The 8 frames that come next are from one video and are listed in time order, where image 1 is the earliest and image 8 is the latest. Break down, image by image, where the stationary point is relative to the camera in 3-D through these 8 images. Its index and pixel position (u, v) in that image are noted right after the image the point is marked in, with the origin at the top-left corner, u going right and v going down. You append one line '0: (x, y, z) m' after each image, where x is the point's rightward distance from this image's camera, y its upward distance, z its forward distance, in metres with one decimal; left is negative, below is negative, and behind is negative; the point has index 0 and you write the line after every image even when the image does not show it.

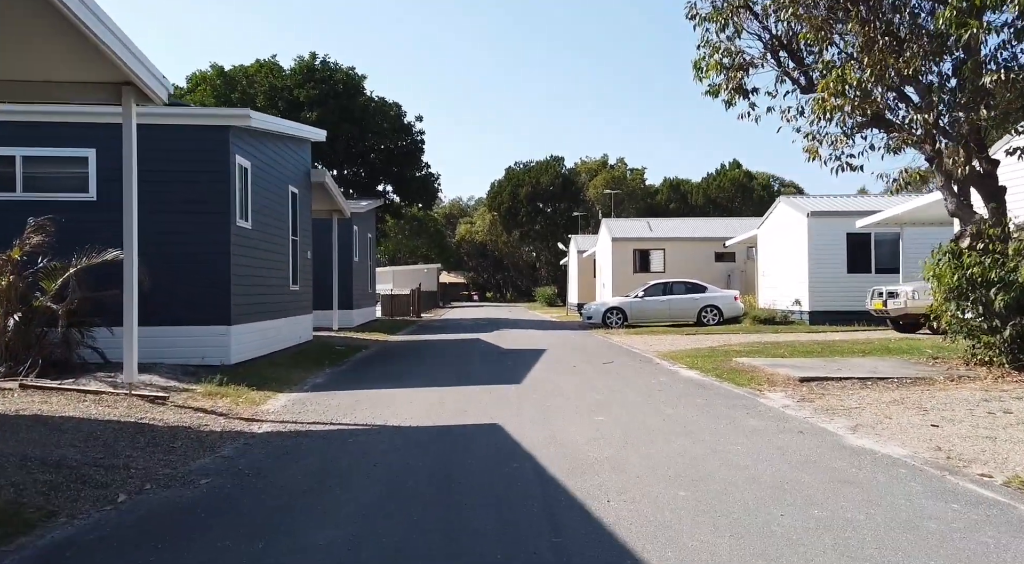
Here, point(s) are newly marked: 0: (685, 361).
0: (+3.1, -1.4, +15.9) m
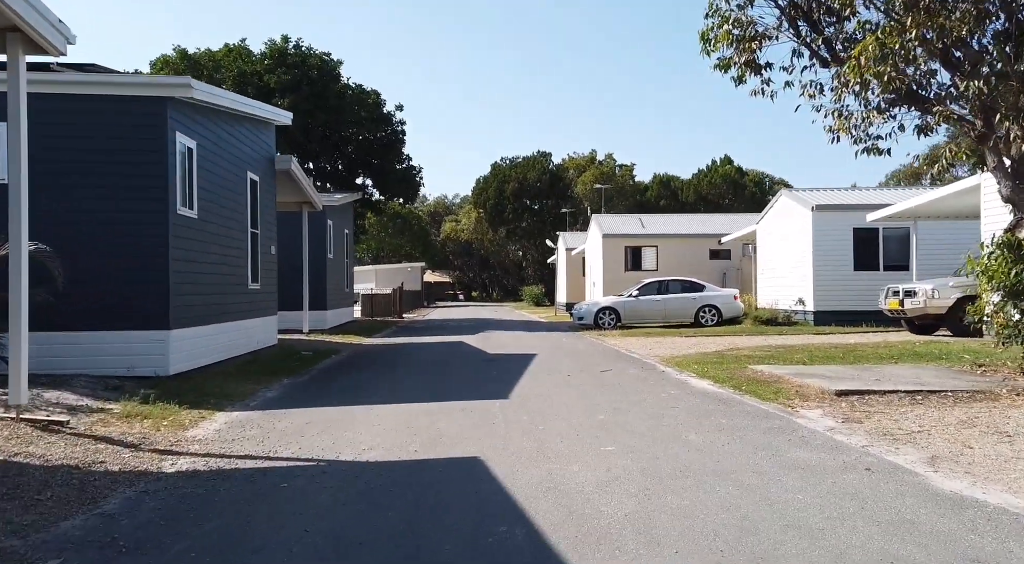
0: (+2.9, -1.4, +14.1) m
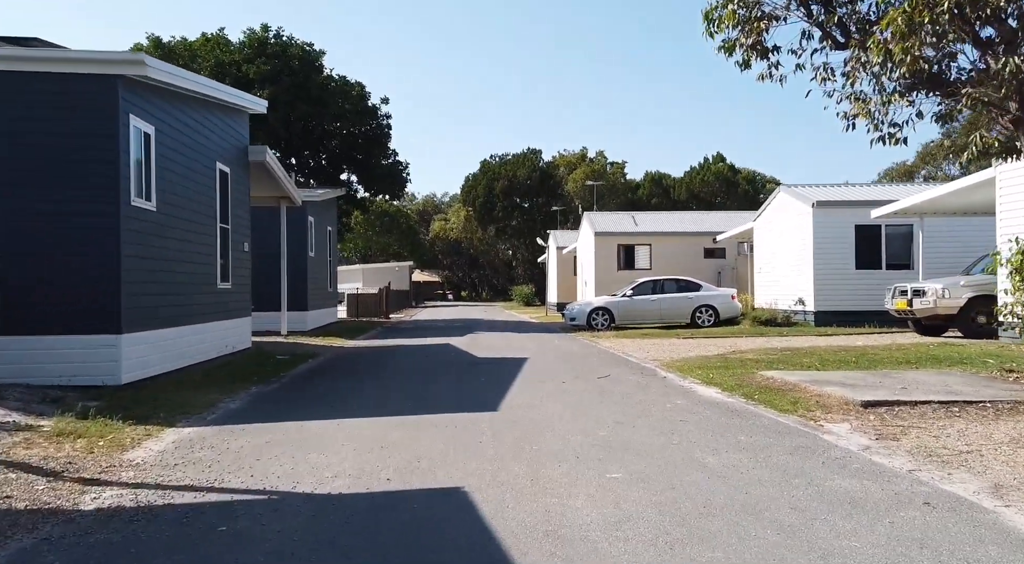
0: (+2.7, -1.4, +13.1) m
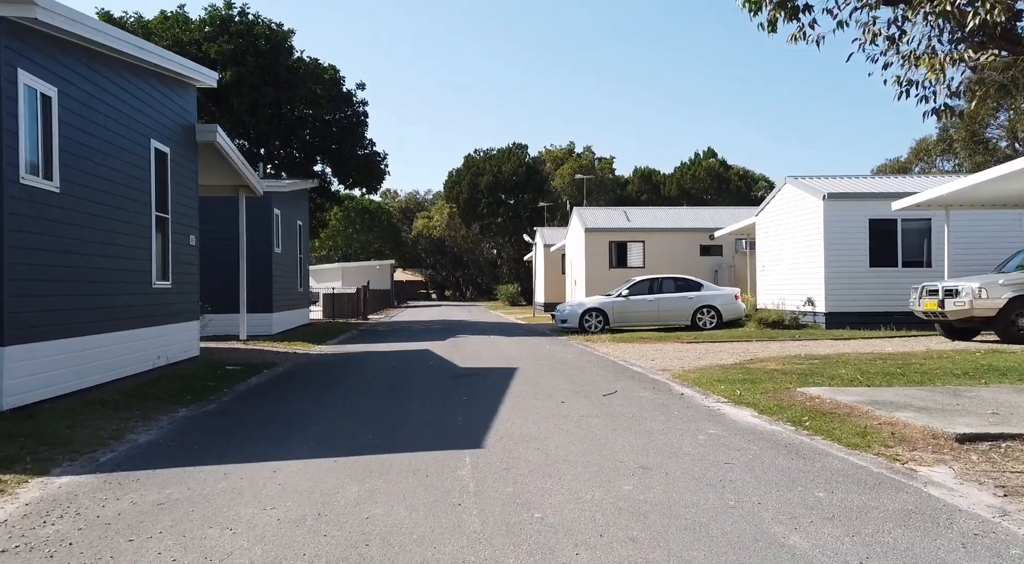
0: (+2.6, -1.3, +11.0) m
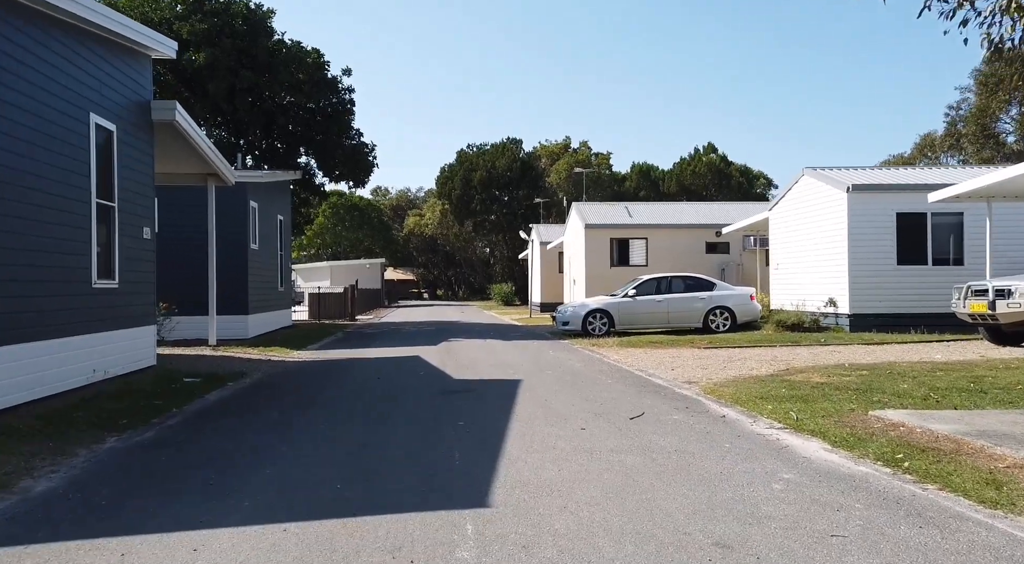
0: (+2.6, -1.3, +9.1) m
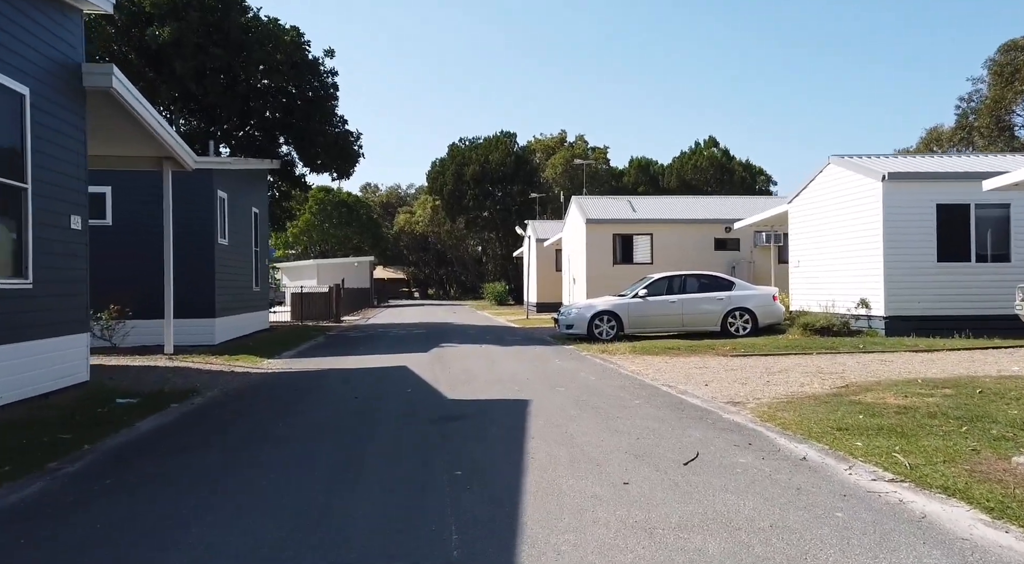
0: (+2.7, -1.3, +6.9) m
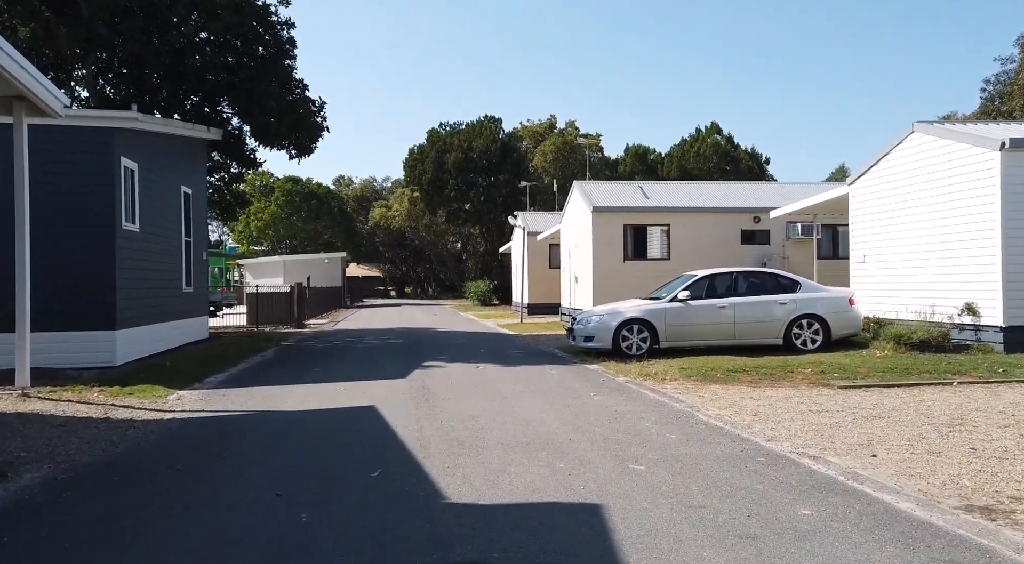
0: (+3.2, -1.3, +2.2) m
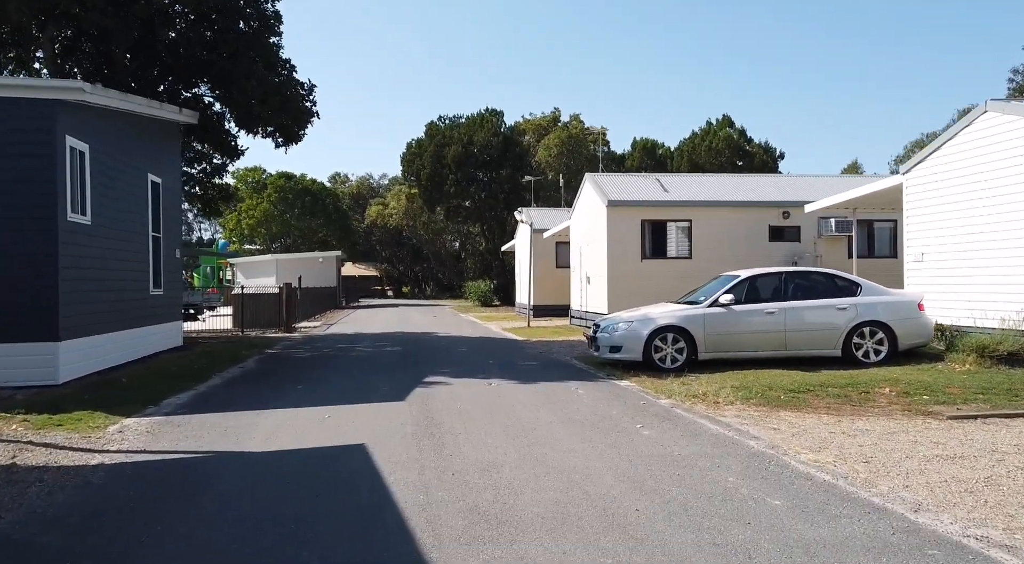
0: (+3.4, -1.4, -0.1) m
